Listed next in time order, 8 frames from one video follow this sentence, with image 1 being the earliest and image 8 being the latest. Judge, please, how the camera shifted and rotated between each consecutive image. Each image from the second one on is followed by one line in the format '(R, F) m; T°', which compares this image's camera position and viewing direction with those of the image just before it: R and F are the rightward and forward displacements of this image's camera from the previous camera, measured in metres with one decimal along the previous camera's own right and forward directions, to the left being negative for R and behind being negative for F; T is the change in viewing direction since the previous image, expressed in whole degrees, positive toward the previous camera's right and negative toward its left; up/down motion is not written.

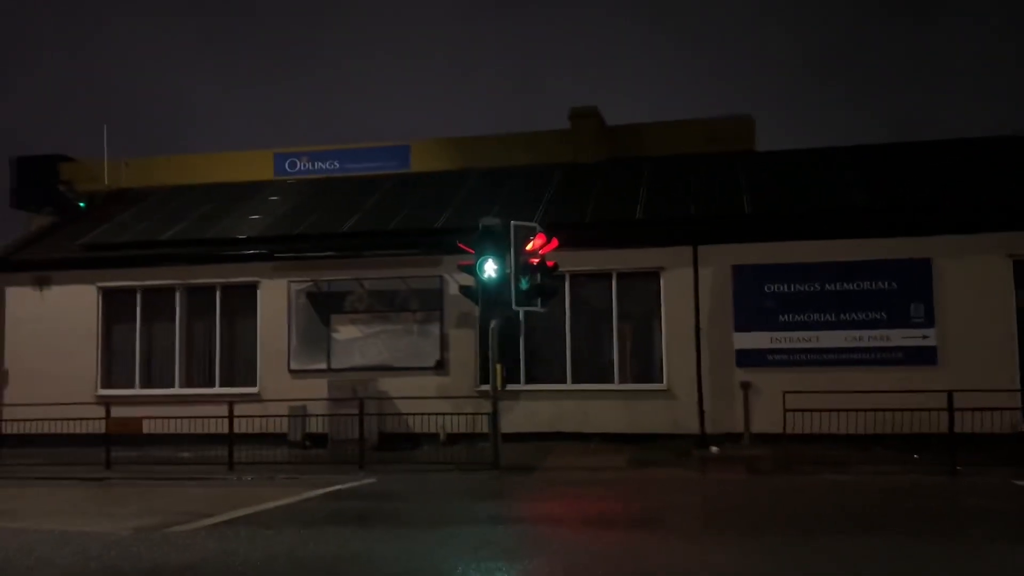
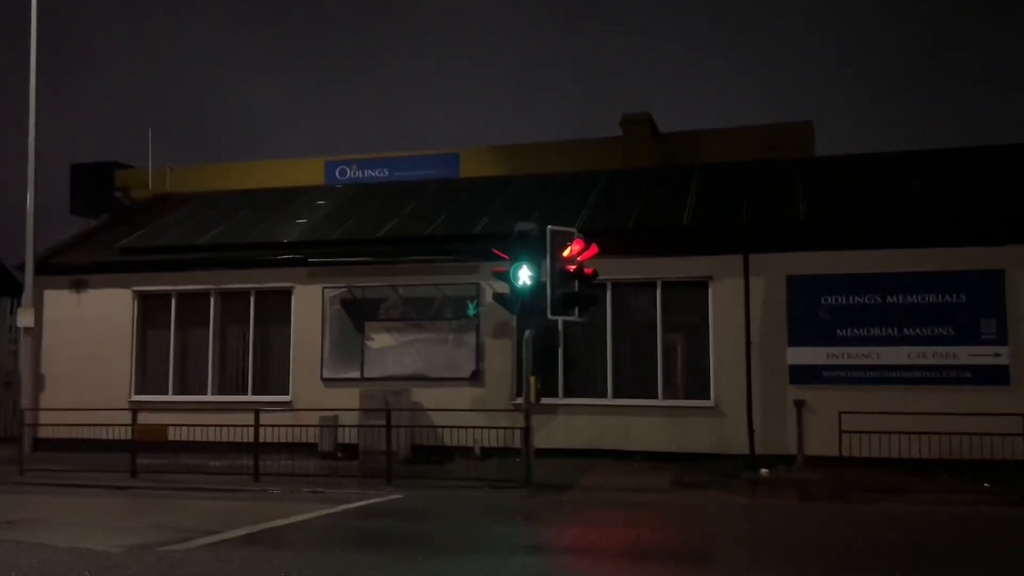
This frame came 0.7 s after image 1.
(+0.3, +0.7) m; -4°
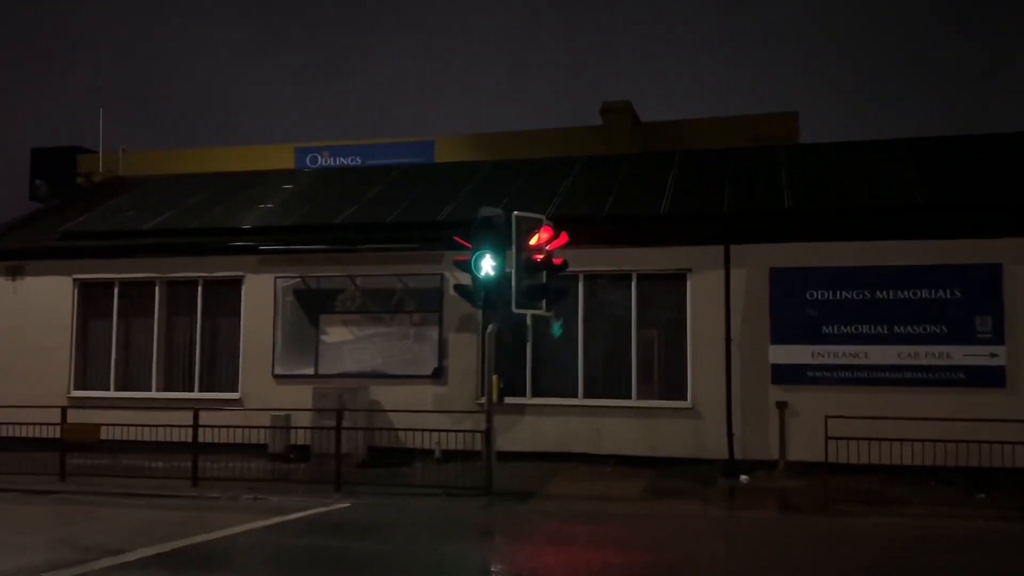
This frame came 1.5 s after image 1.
(+0.3, +1.0) m; +1°
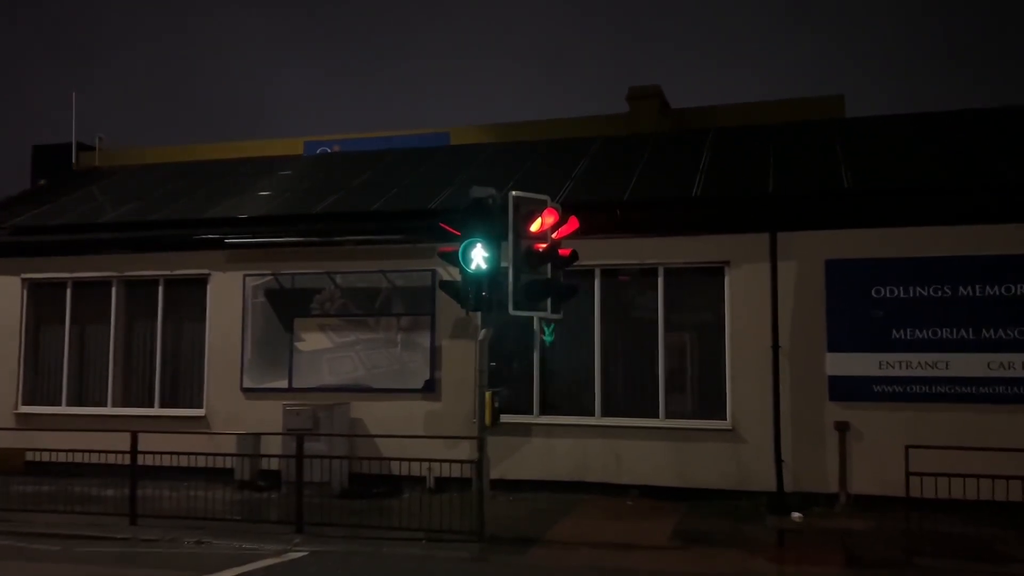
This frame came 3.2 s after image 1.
(+0.4, +2.2) m; -2°
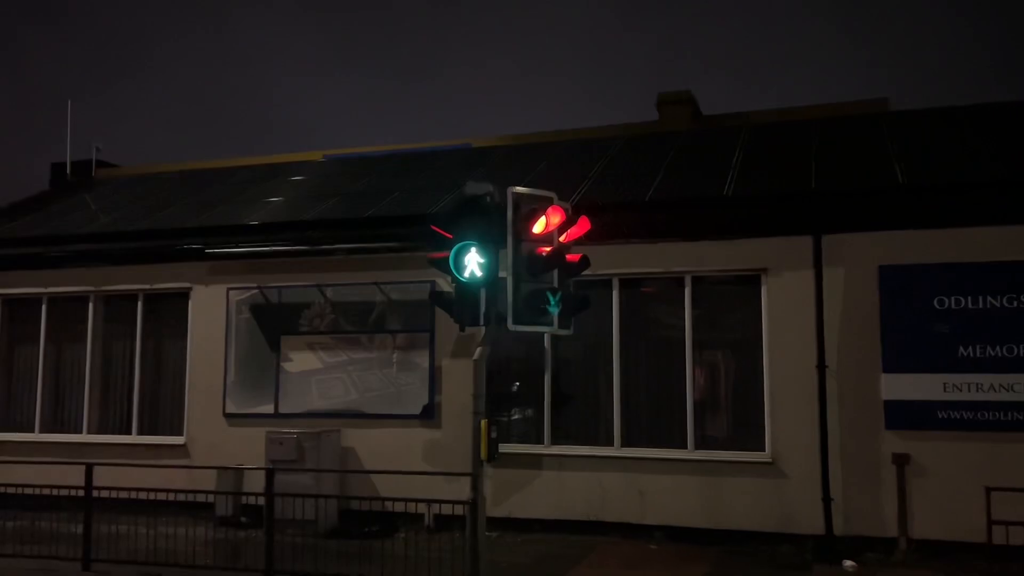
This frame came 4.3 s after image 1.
(+0.3, +1.3) m; -2°
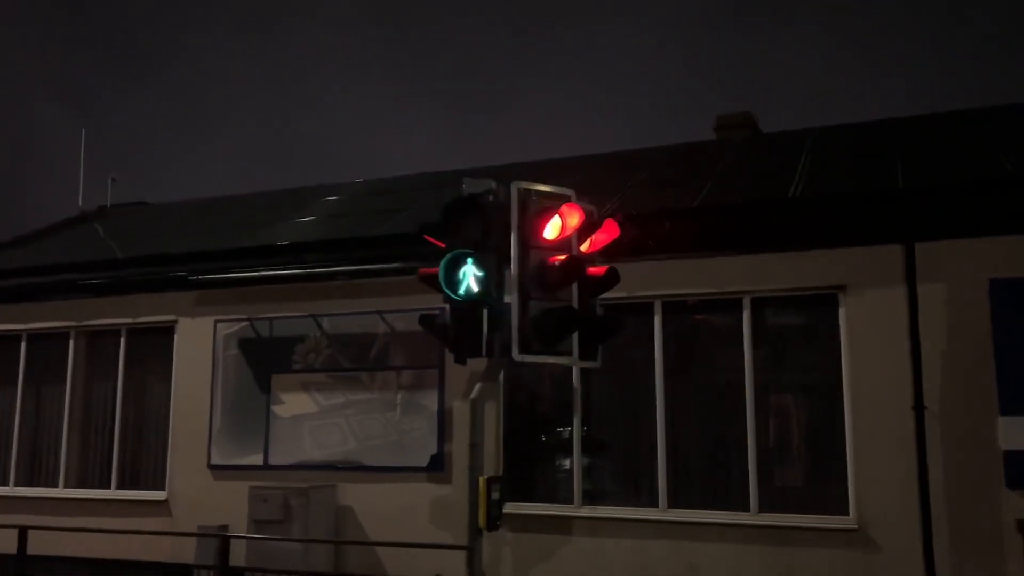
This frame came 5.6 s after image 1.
(+0.4, +1.7) m; -4°
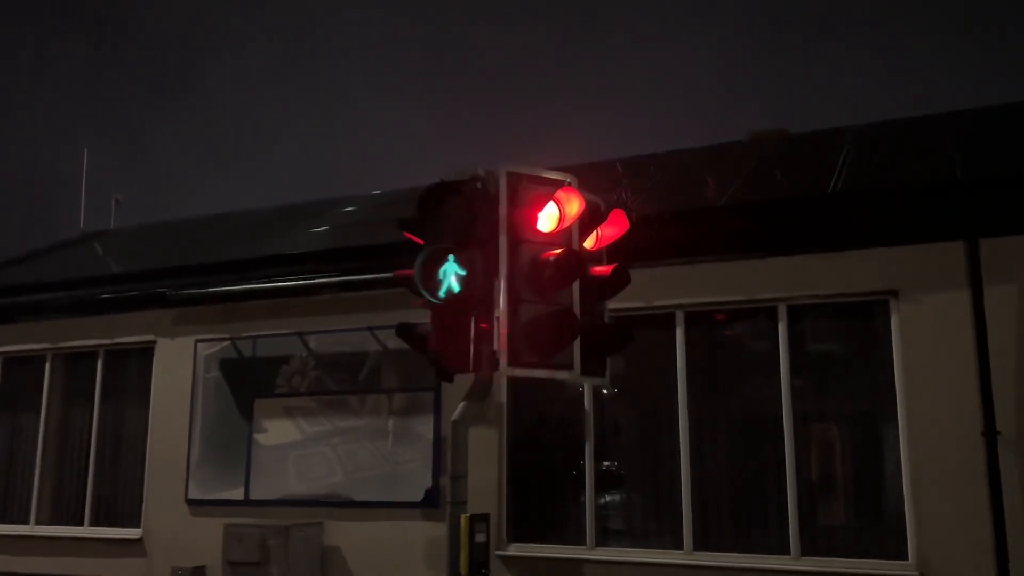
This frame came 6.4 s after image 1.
(+0.3, +1.0) m; -2°
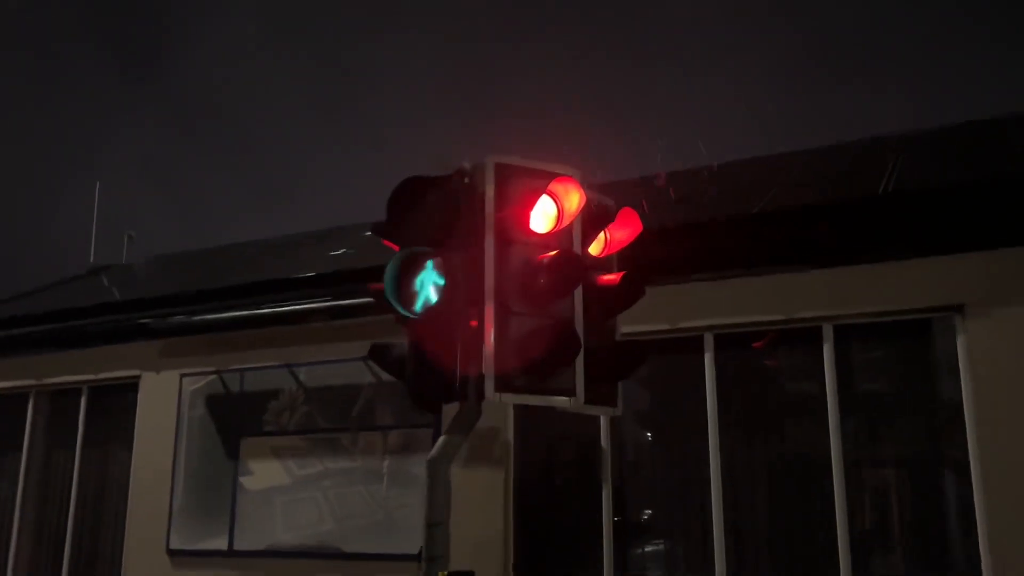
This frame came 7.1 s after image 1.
(+0.3, +0.9) m; -3°
